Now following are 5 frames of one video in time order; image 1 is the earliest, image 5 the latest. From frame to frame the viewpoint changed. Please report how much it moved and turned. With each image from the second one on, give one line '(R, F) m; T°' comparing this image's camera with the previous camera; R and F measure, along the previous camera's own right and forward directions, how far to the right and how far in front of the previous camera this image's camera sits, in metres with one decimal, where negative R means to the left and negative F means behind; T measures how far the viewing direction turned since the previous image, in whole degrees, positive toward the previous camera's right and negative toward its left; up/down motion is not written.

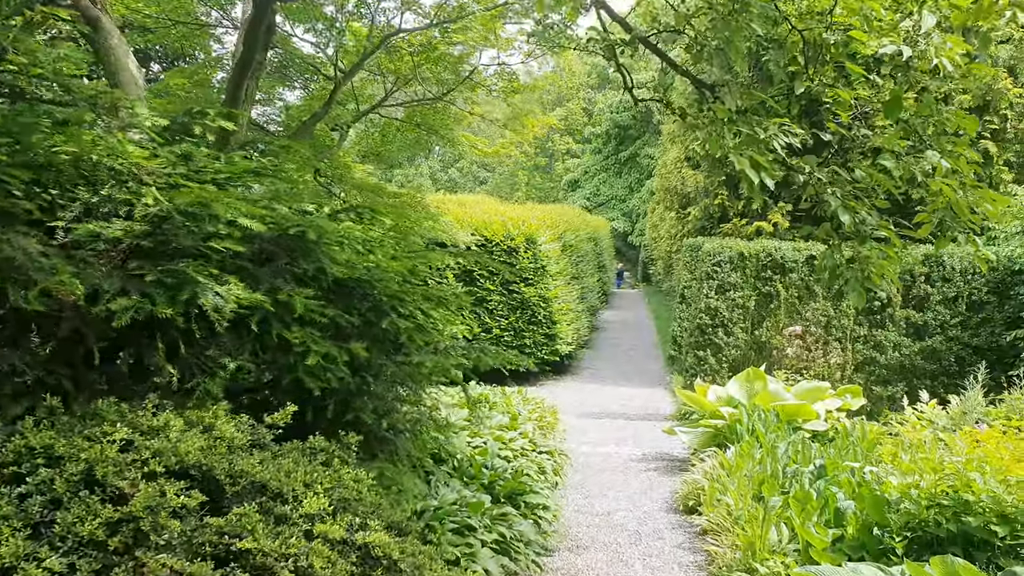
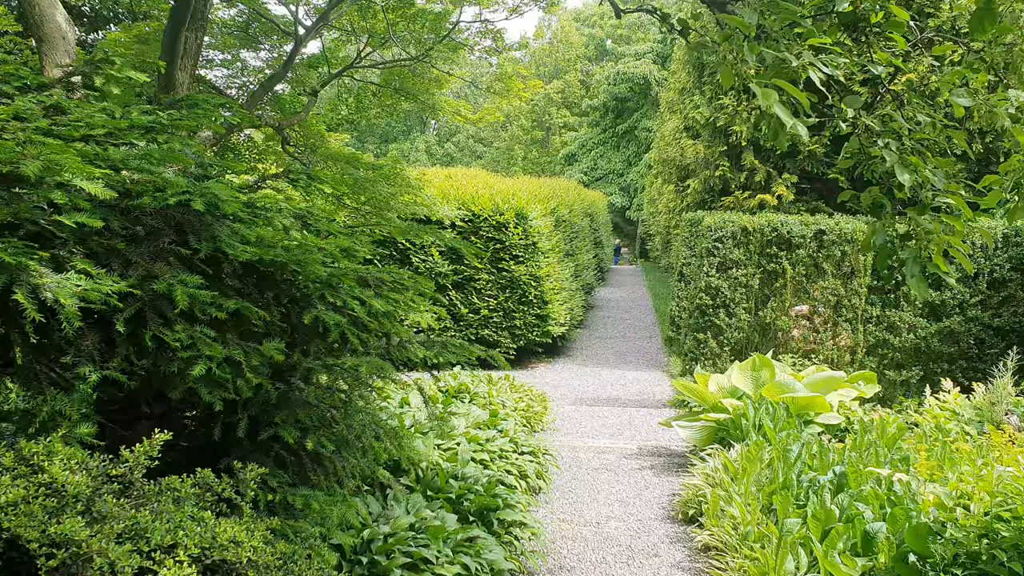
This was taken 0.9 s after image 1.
(+0.1, +0.4) m; 0°
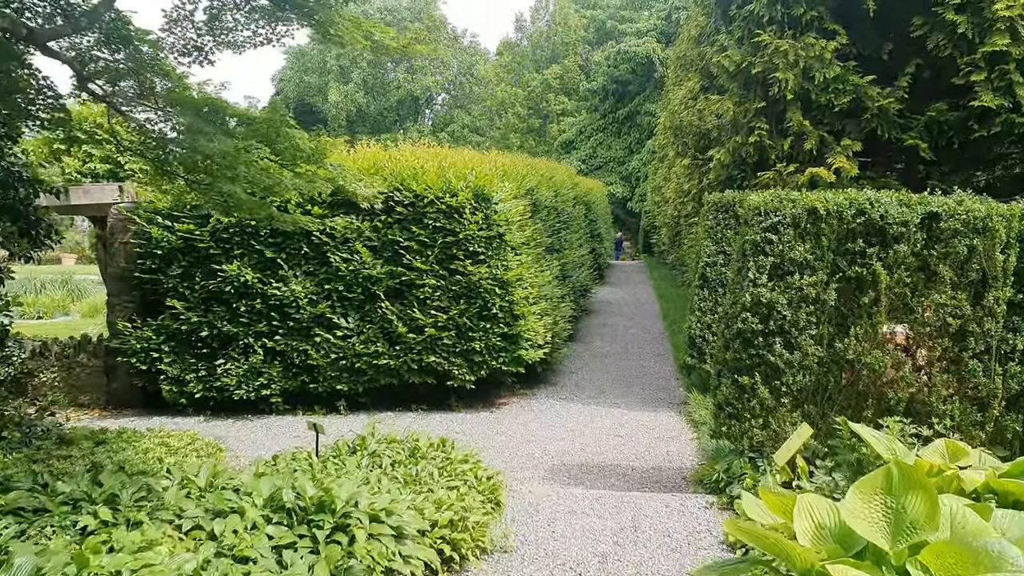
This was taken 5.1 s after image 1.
(+0.3, +2.0) m; 0°
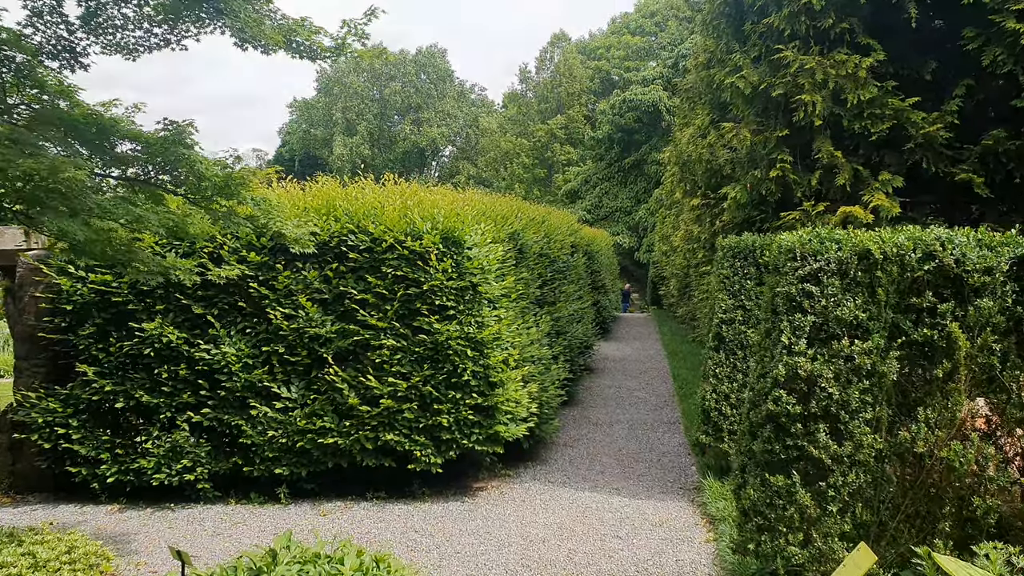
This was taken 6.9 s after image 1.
(+0.2, +0.9) m; -1°
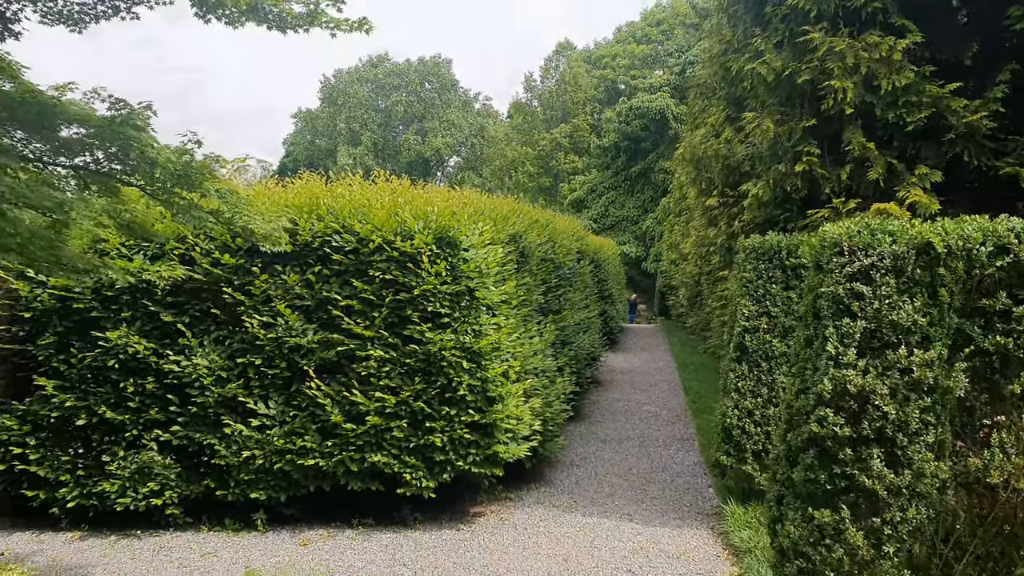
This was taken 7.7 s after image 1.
(0.0, +0.4) m; 0°
